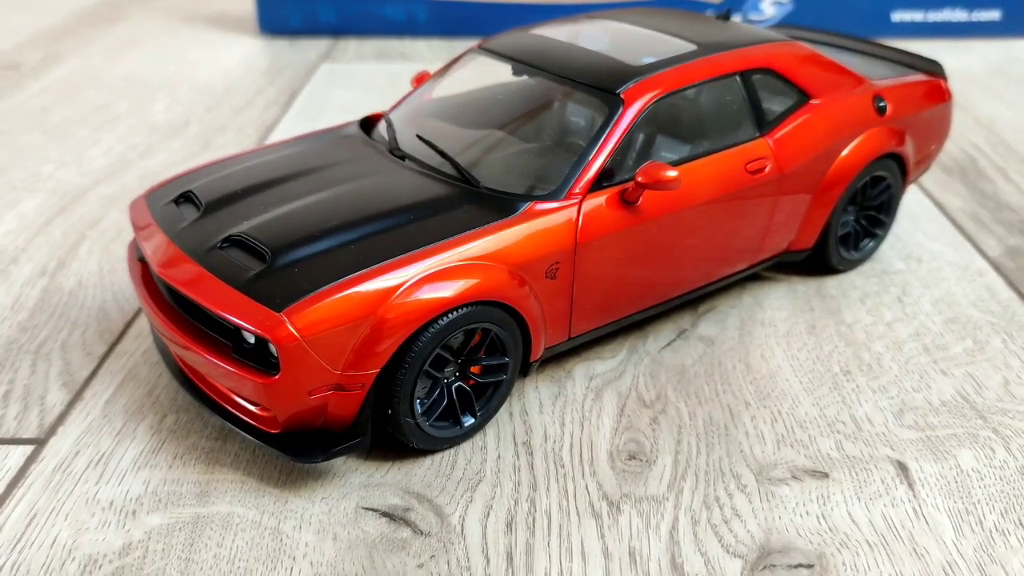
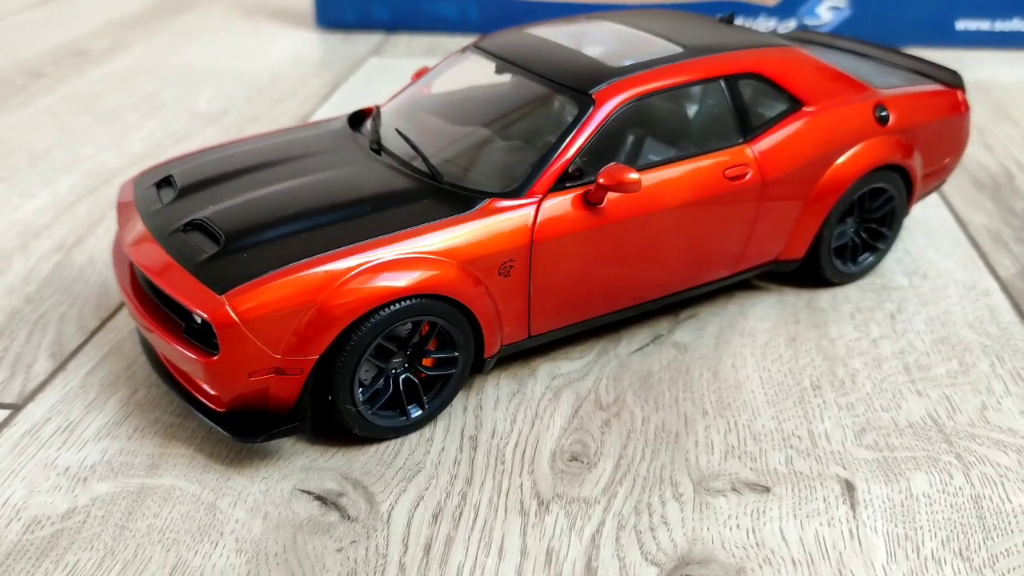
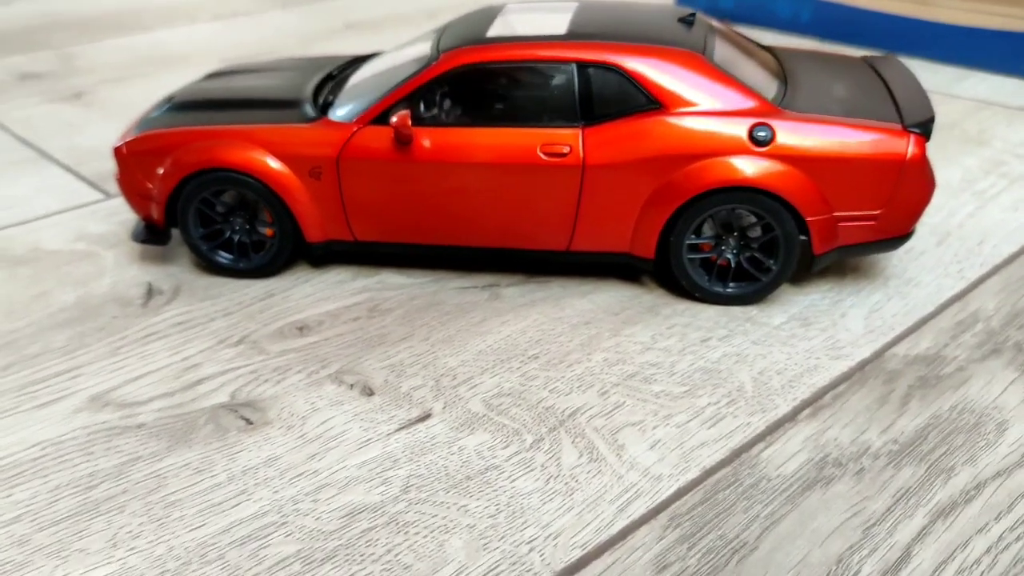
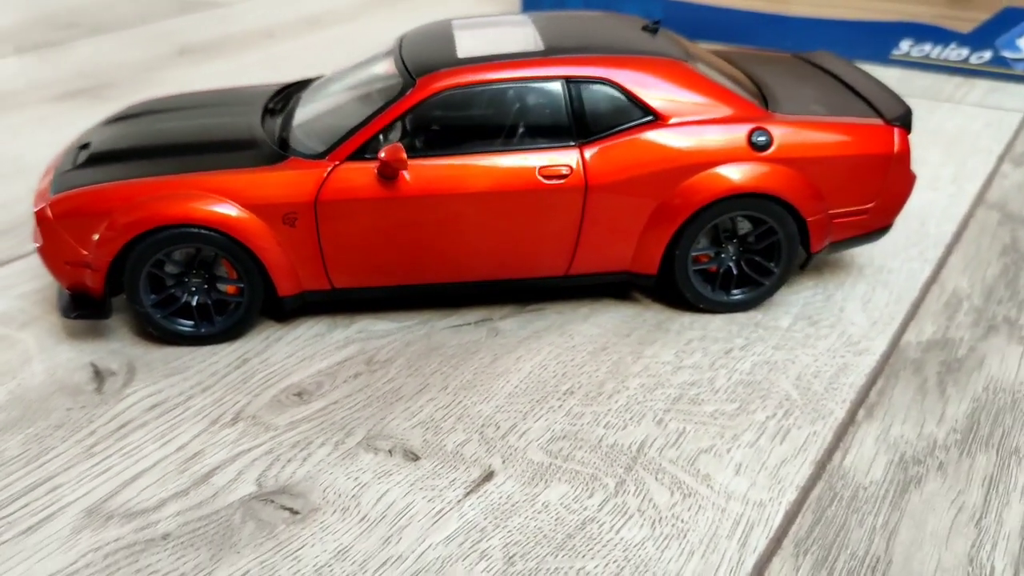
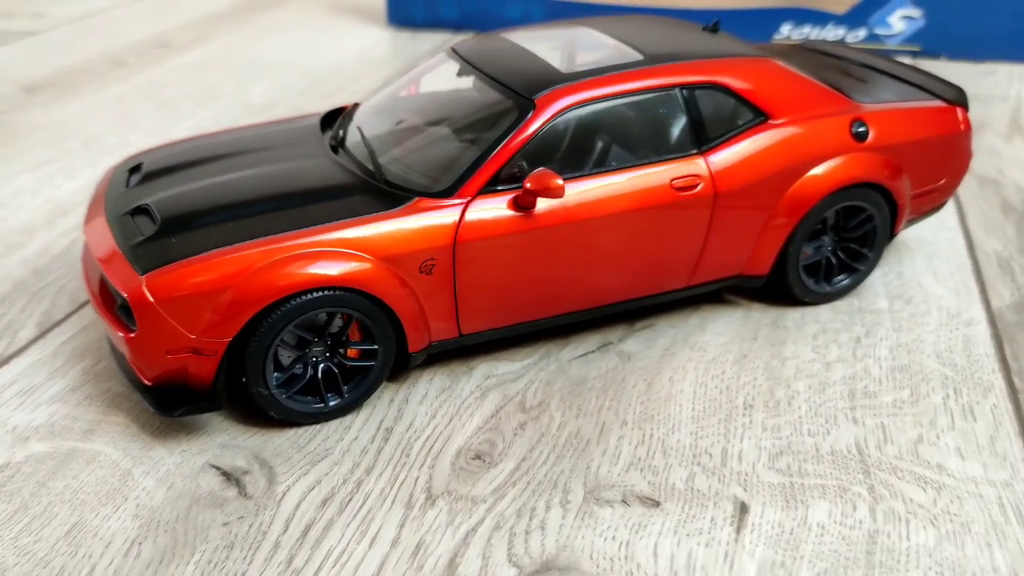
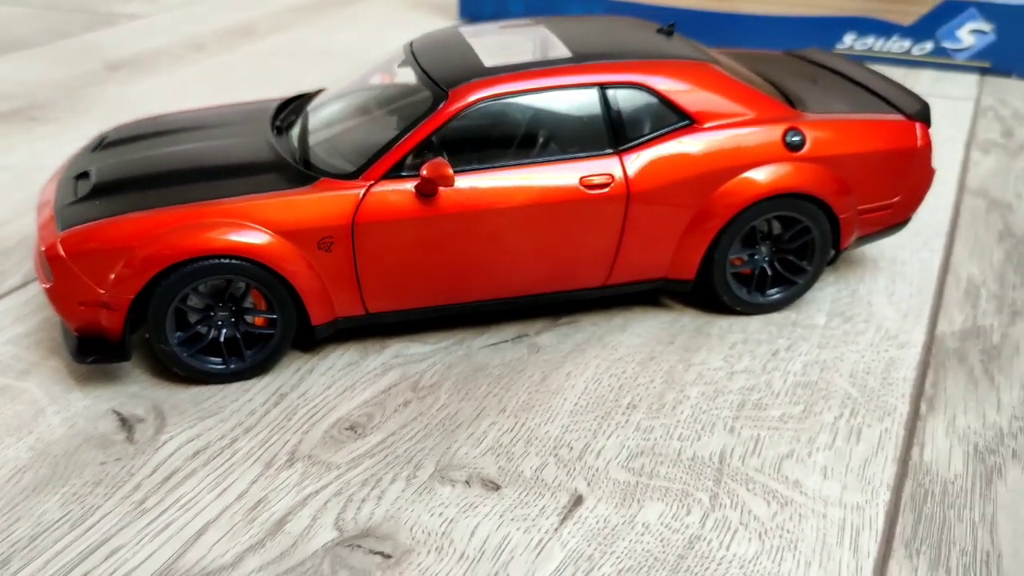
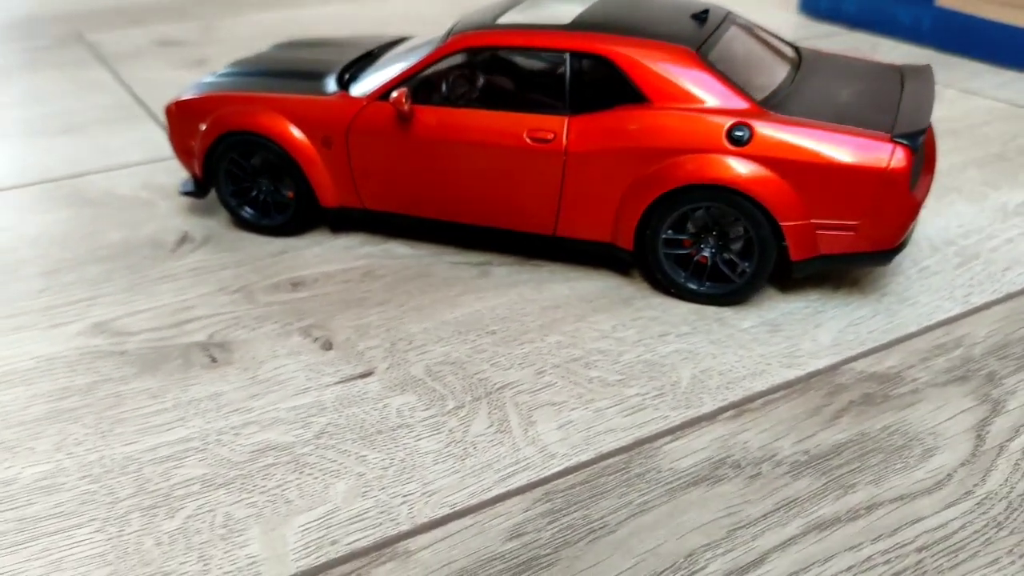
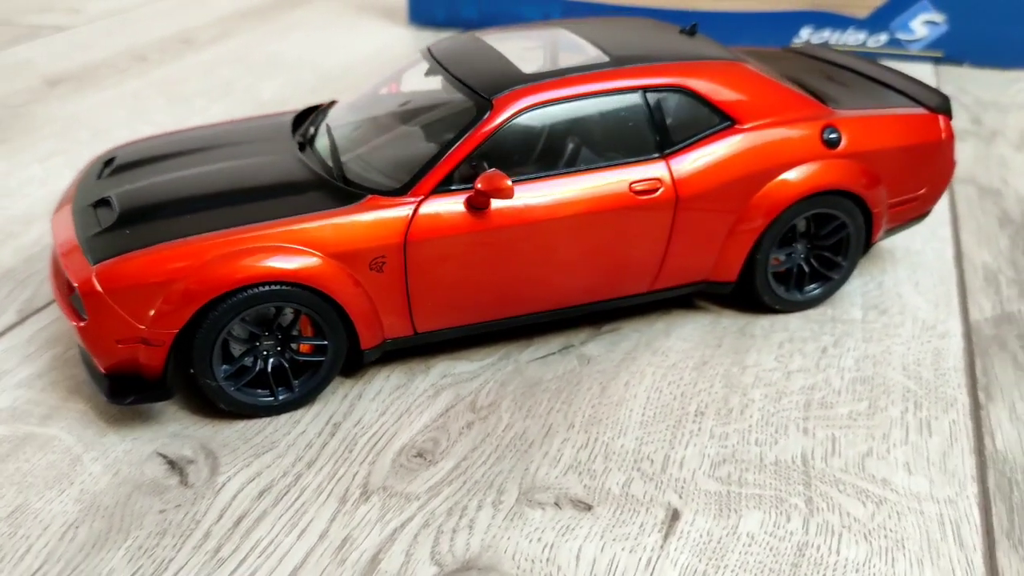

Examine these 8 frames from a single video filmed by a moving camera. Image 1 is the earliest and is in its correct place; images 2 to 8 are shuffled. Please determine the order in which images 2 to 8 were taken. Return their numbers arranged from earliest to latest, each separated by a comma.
2, 5, 8, 6, 4, 3, 7
